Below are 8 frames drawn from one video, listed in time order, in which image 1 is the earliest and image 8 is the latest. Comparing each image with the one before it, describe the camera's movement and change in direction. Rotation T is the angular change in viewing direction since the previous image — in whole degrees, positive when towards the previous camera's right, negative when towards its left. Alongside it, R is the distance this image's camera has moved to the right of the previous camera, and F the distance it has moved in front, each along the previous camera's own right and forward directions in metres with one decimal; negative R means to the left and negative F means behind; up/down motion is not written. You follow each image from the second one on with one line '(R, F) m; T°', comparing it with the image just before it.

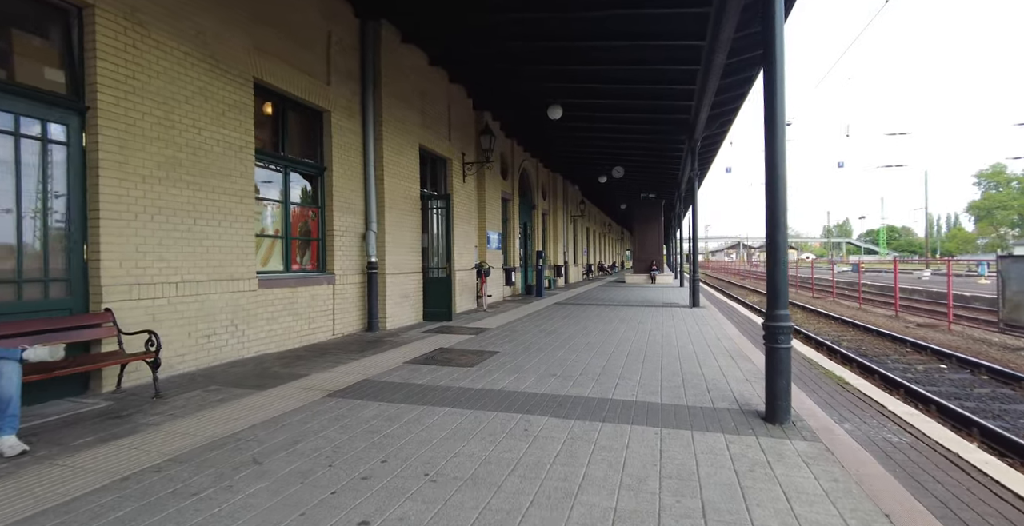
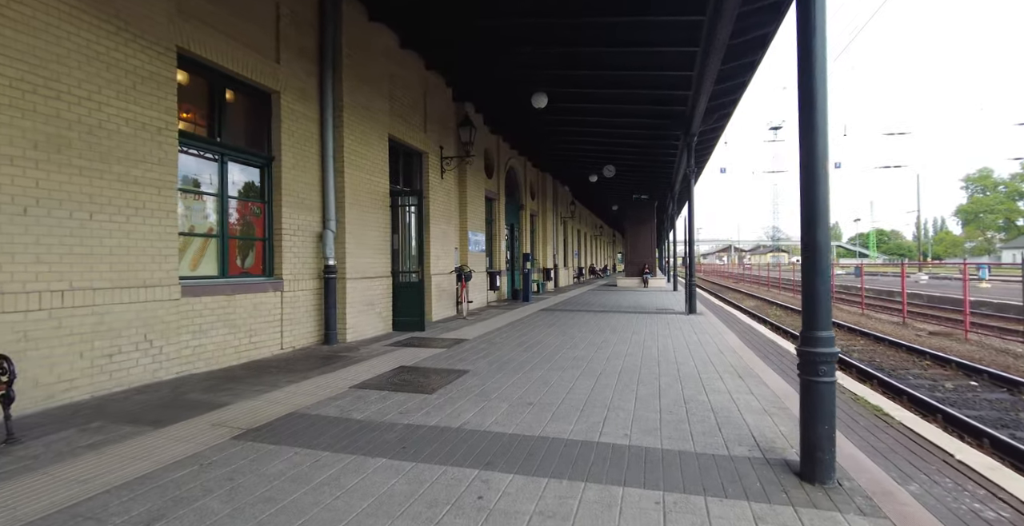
(+0.2, +1.0) m; +1°
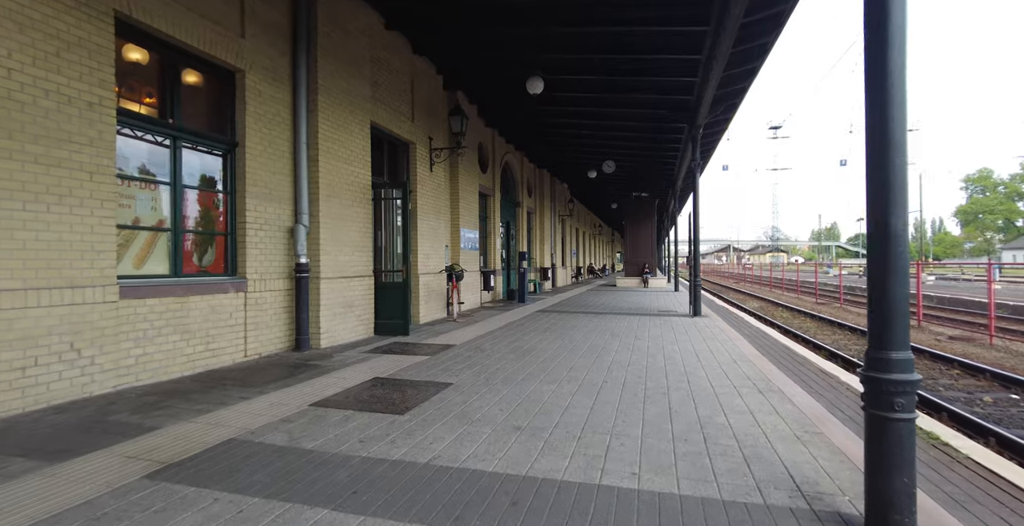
(+0.1, +0.7) m; 0°
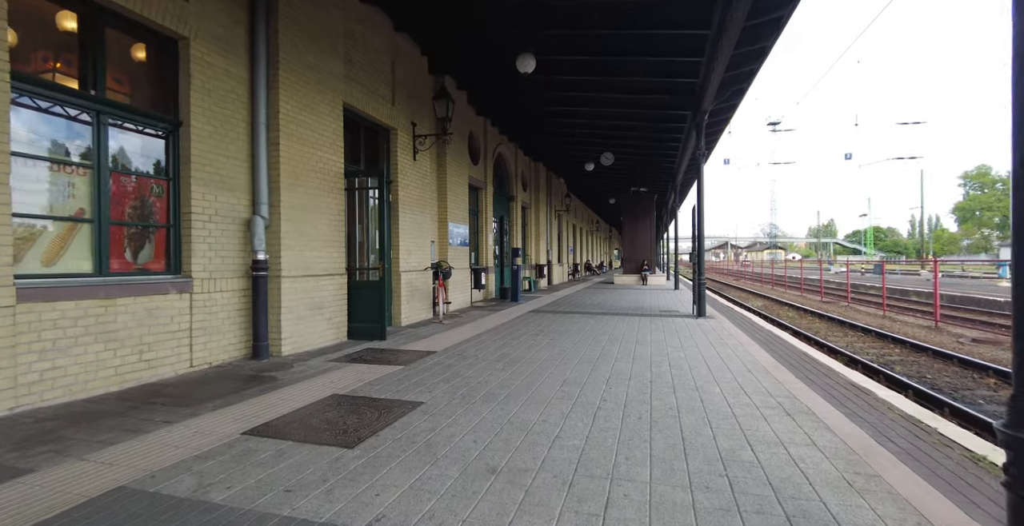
(+0.1, +0.8) m; 0°
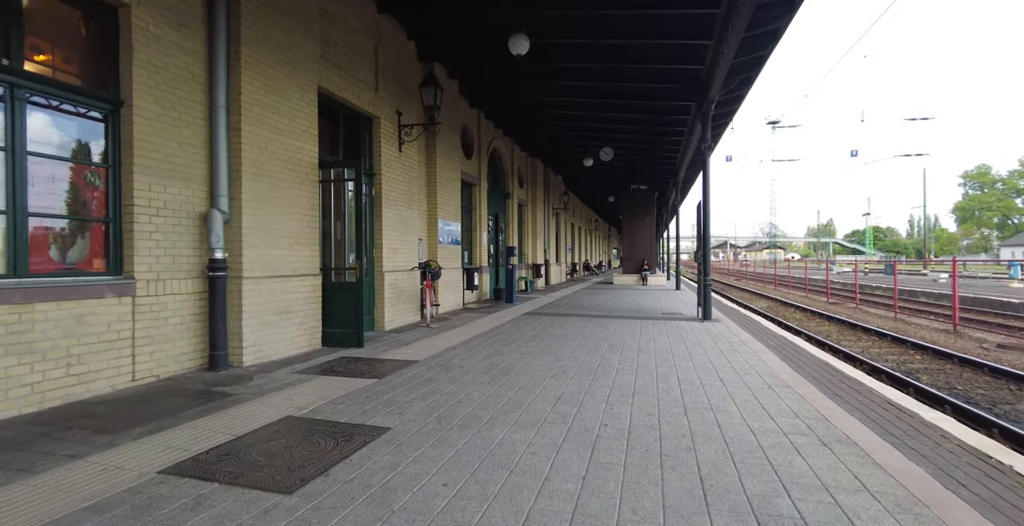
(+0.1, +0.7) m; 0°
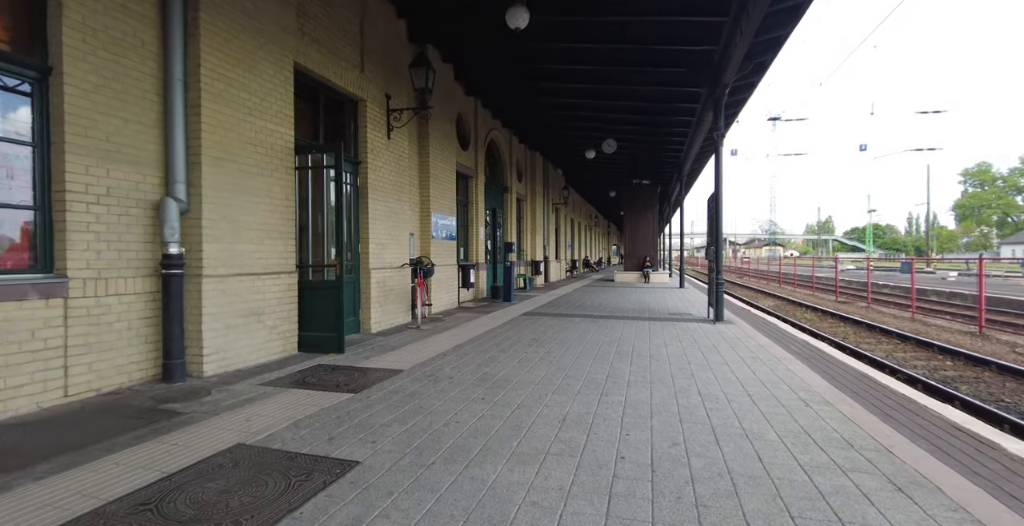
(0.0, +0.7) m; 0°
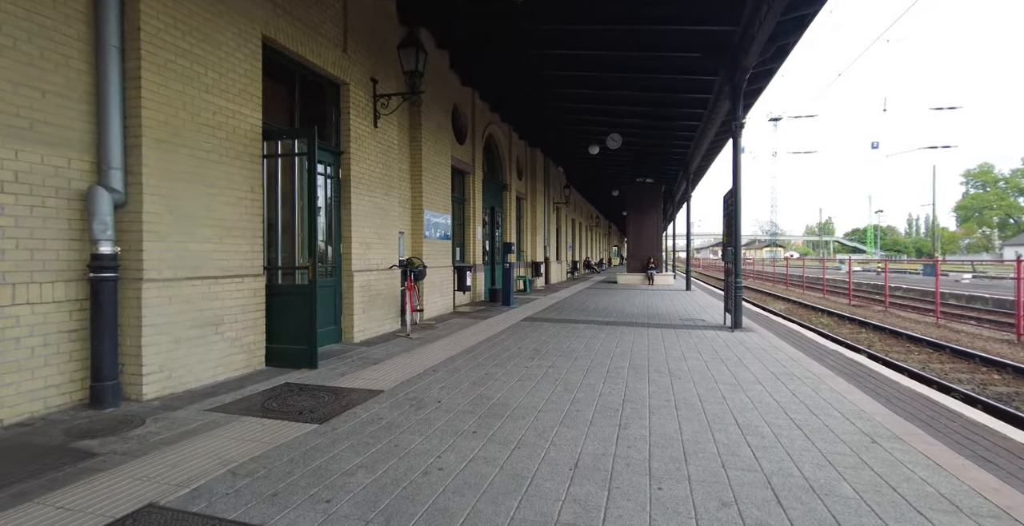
(0.0, +0.8) m; 0°
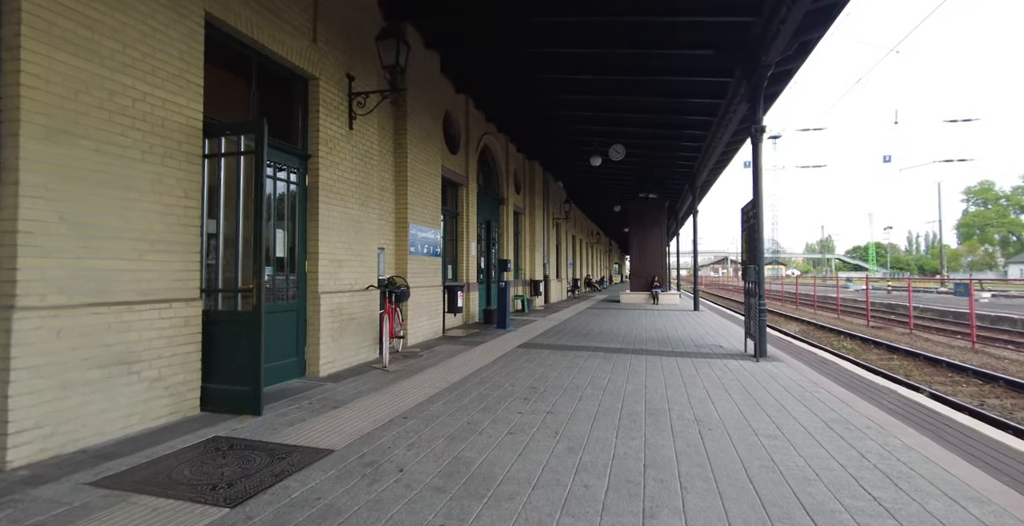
(+0.1, +1.0) m; 0°
